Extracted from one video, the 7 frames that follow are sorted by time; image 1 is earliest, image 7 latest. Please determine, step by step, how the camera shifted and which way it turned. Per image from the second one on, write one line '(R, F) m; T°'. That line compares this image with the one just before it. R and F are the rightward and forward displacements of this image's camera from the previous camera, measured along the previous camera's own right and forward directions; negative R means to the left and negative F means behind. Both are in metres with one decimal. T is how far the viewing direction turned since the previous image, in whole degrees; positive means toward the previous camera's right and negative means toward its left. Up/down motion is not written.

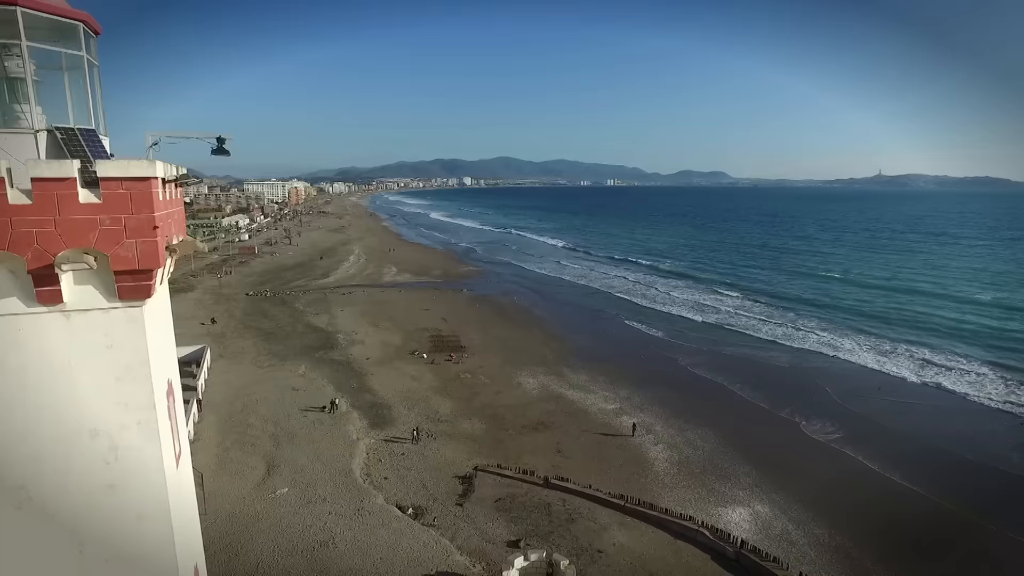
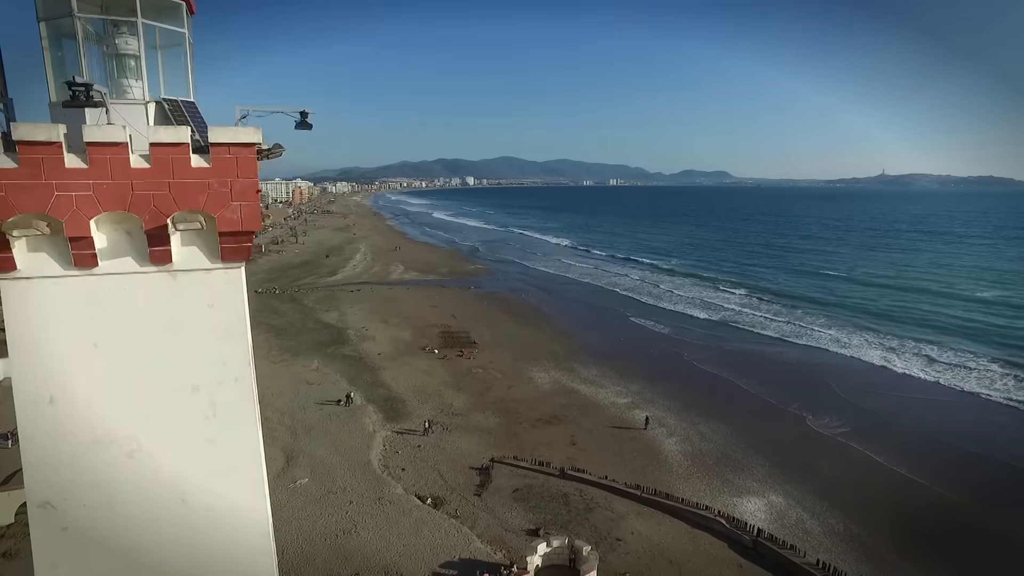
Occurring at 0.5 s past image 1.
(-0.5, -0.2) m; 0°
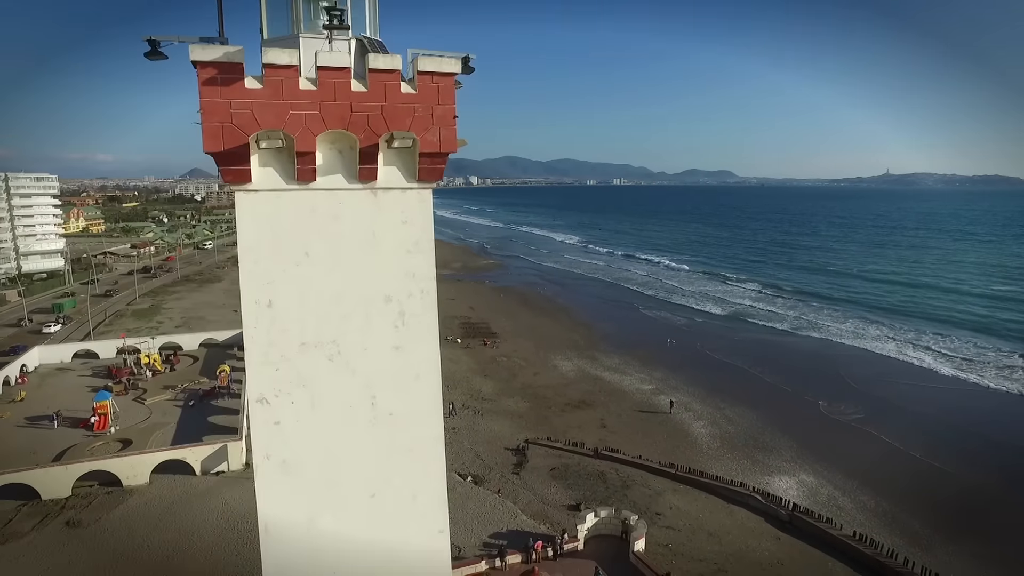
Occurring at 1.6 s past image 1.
(-1.2, -0.4) m; 0°
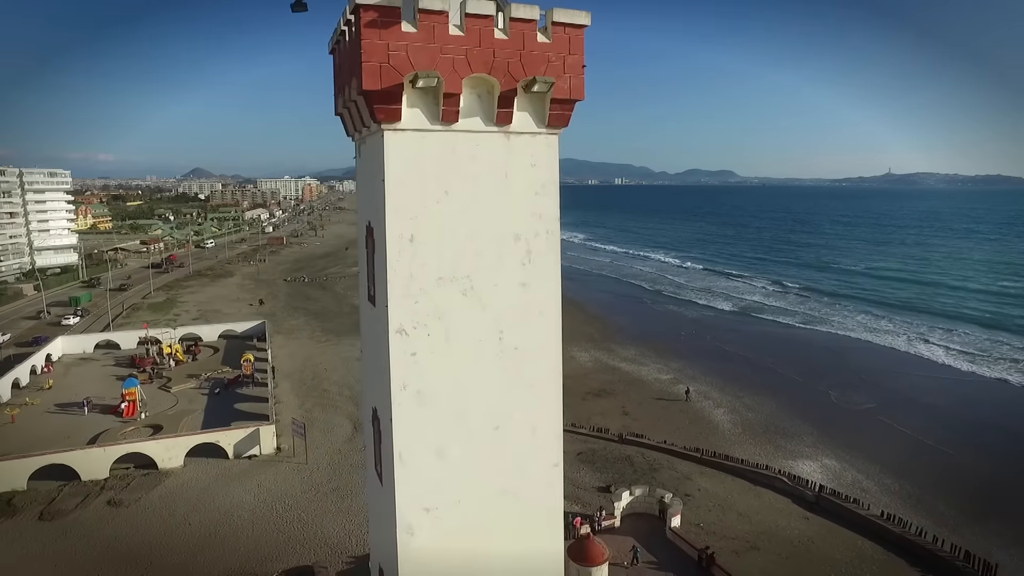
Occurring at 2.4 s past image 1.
(-1.0, -0.3) m; 0°
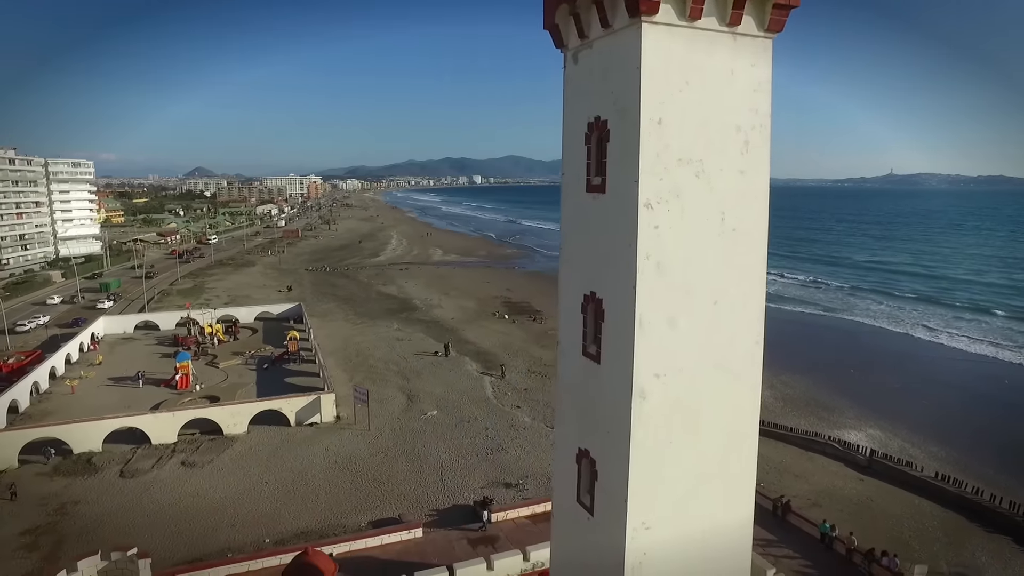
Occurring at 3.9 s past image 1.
(-2.0, -0.5) m; 0°
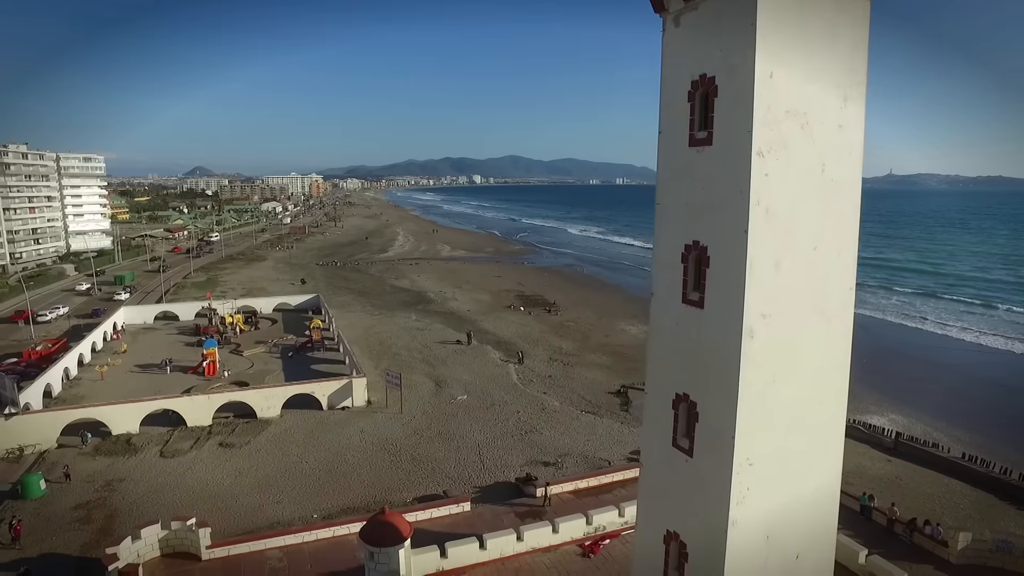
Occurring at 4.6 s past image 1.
(-1.1, -0.3) m; 0°
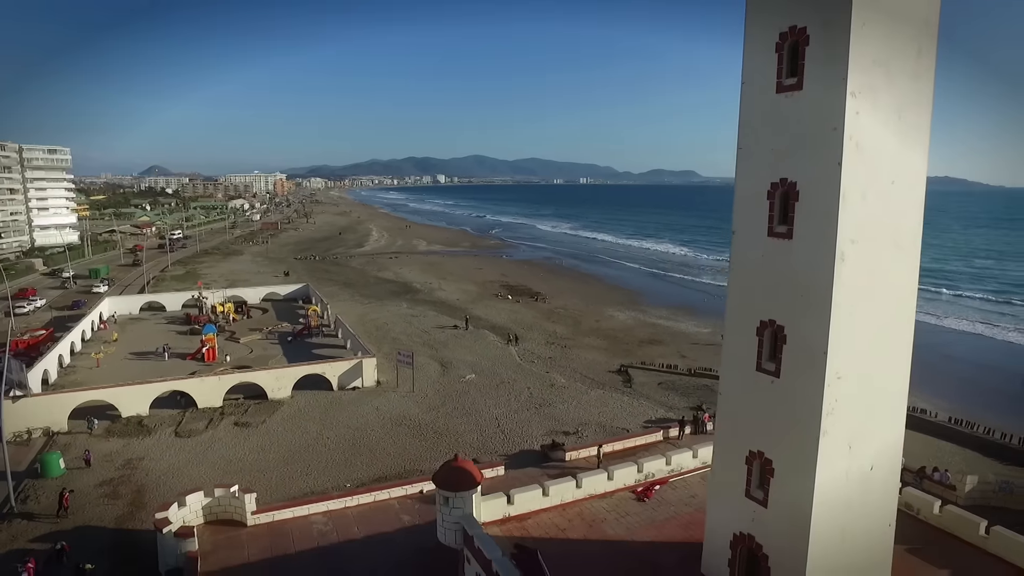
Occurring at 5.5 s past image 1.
(-1.6, -0.4) m; +3°
